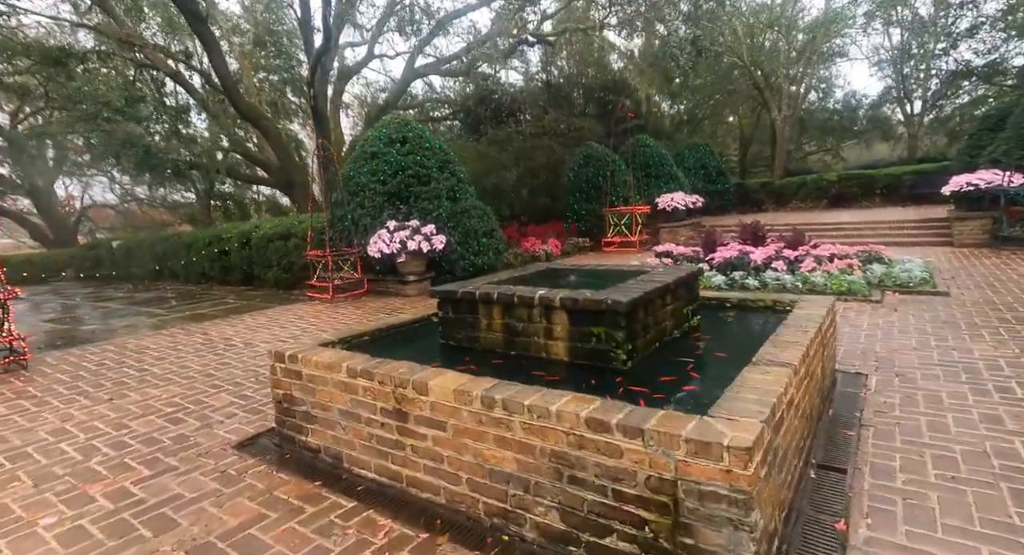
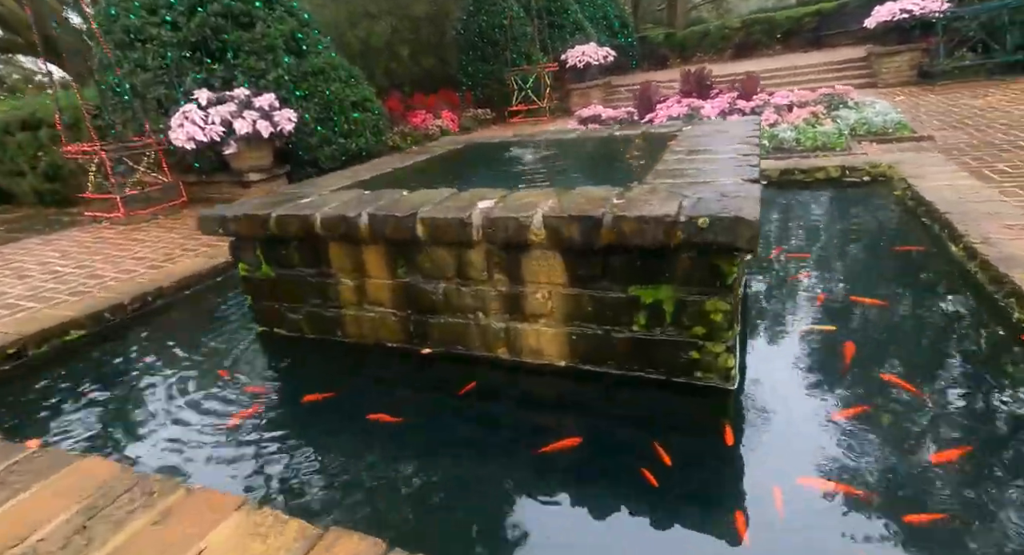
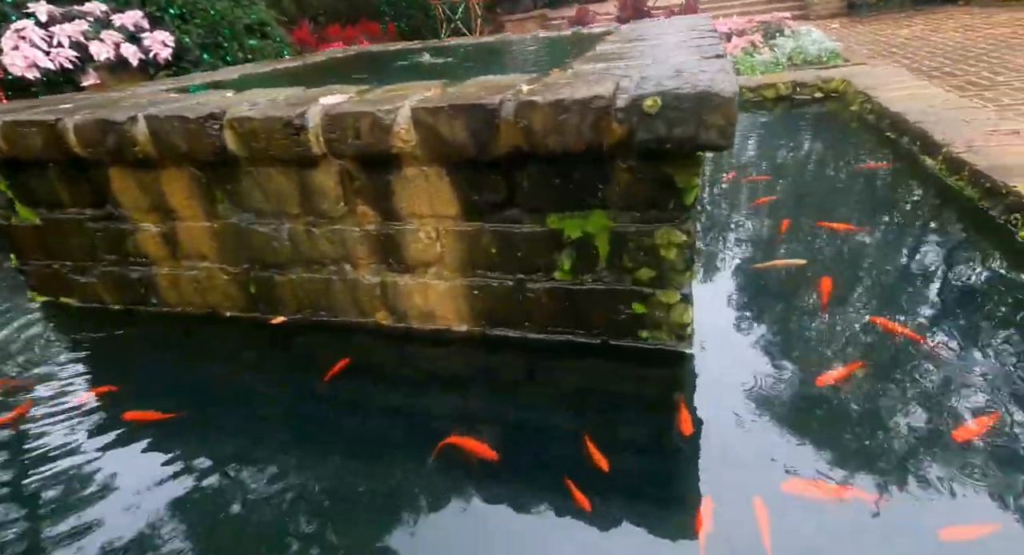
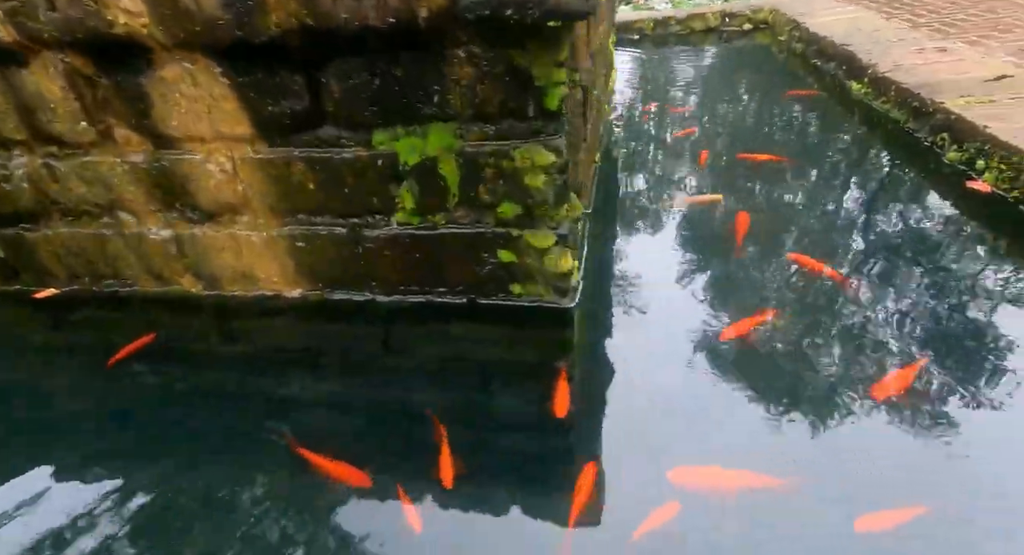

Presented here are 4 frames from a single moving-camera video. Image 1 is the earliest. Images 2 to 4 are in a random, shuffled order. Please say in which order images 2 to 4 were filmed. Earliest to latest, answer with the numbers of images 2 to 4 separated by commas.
2, 3, 4
